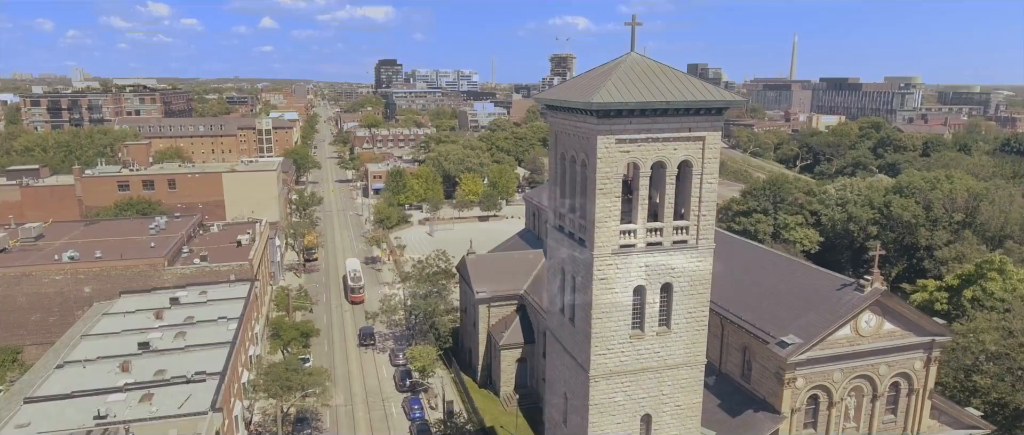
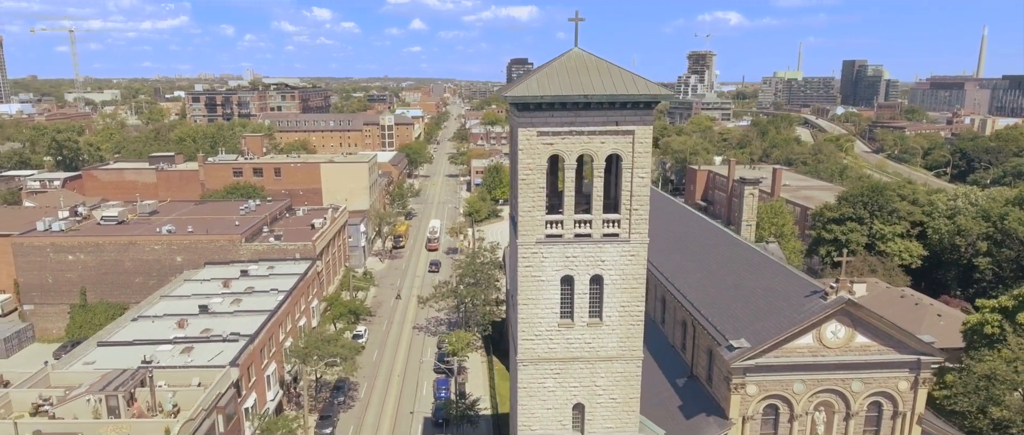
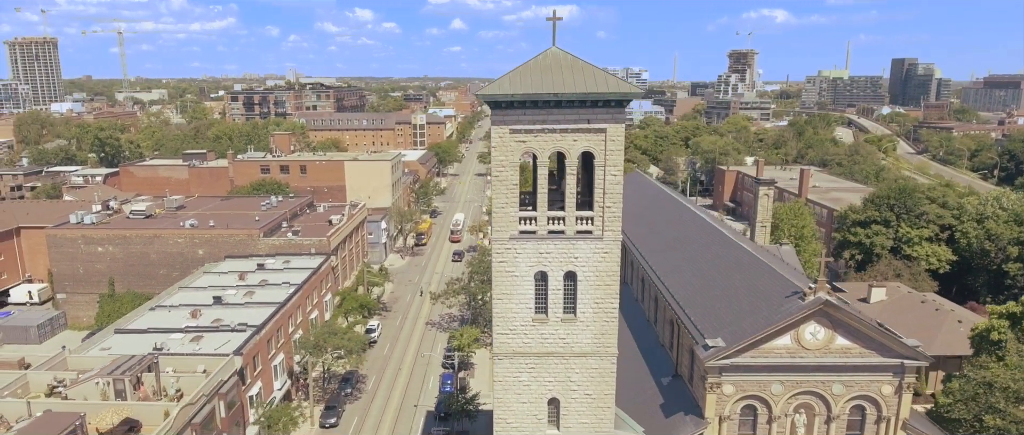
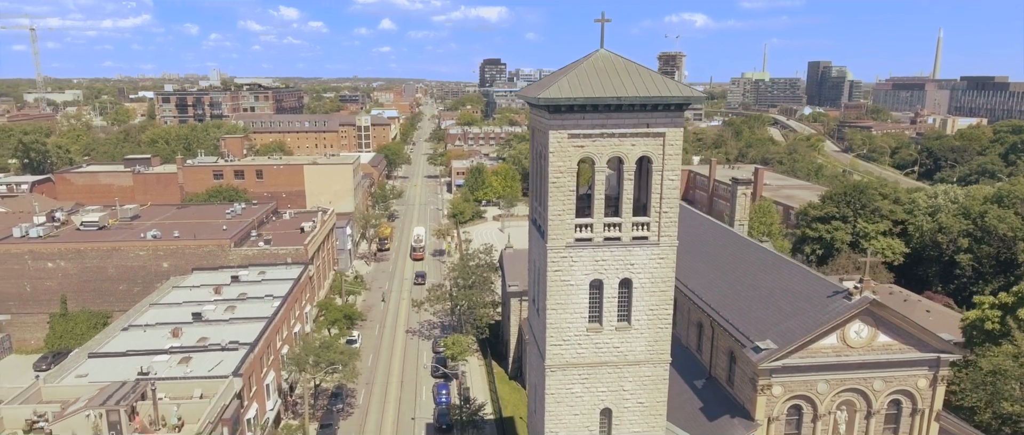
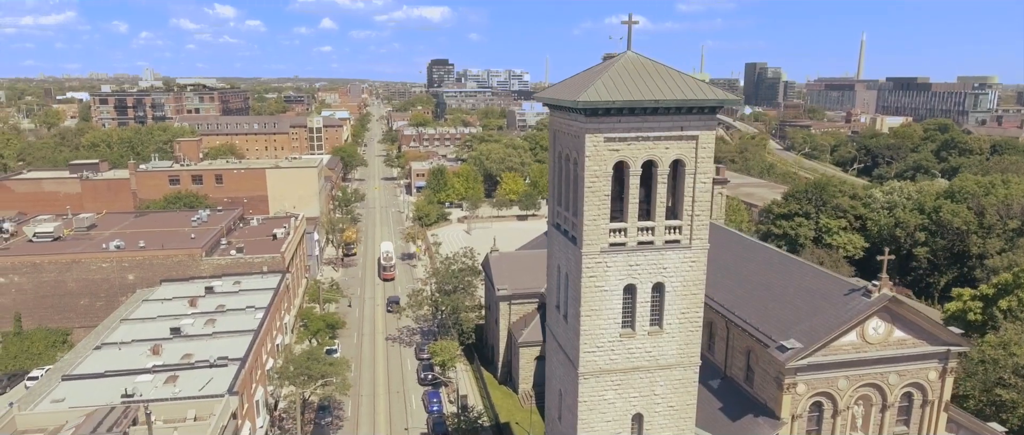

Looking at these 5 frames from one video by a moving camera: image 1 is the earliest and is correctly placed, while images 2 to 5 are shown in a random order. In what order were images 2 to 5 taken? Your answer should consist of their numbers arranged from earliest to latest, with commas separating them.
5, 4, 2, 3
